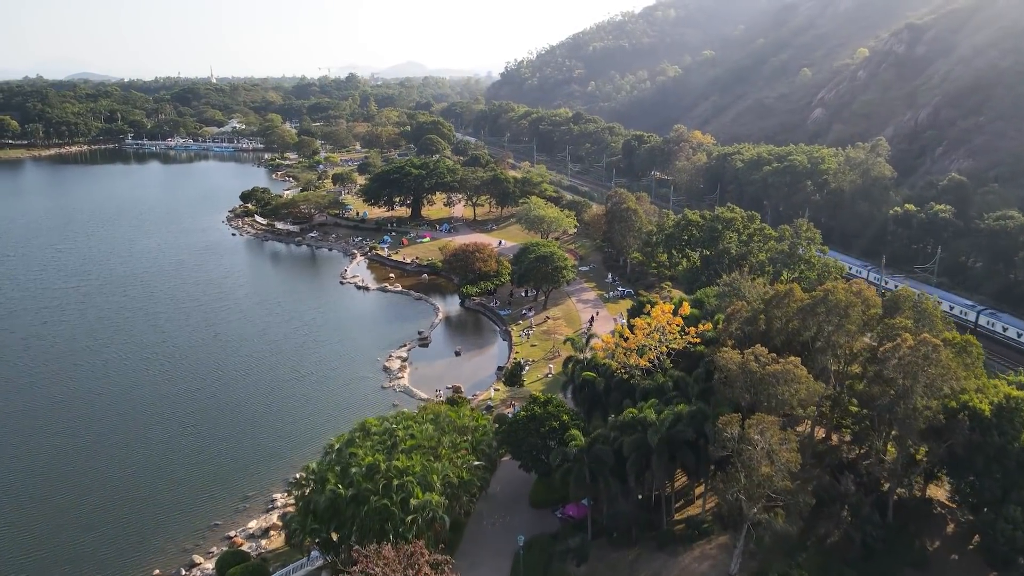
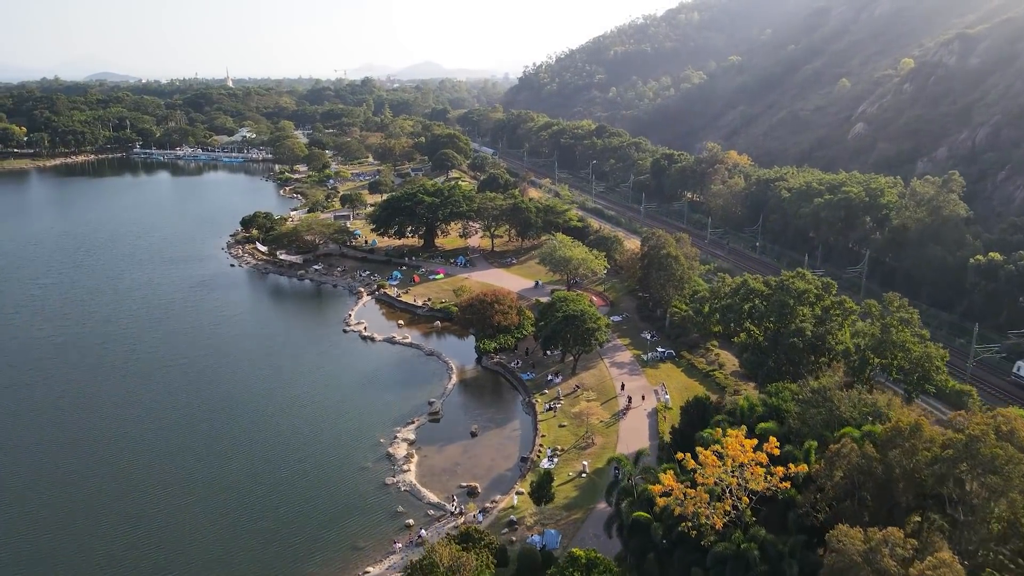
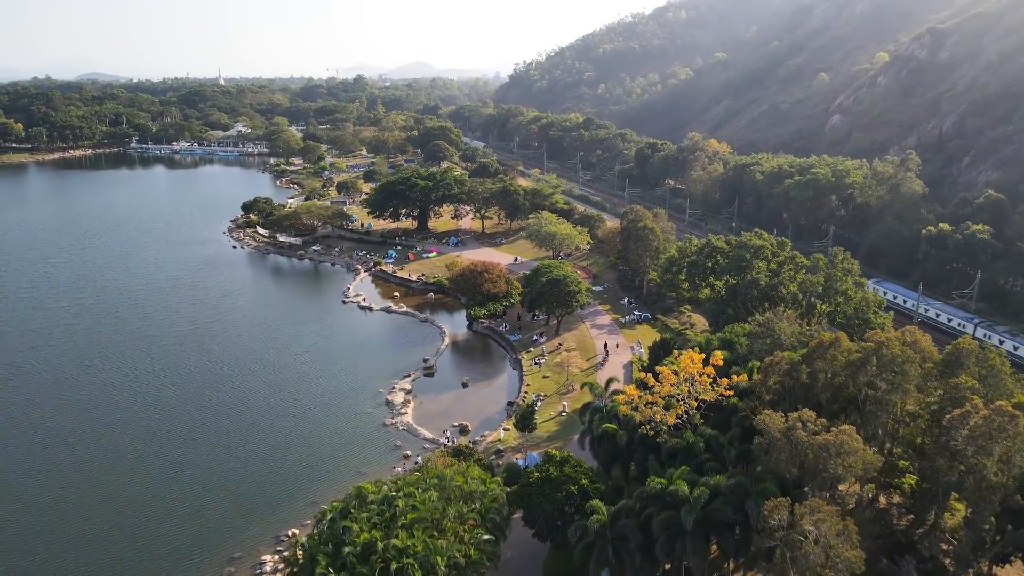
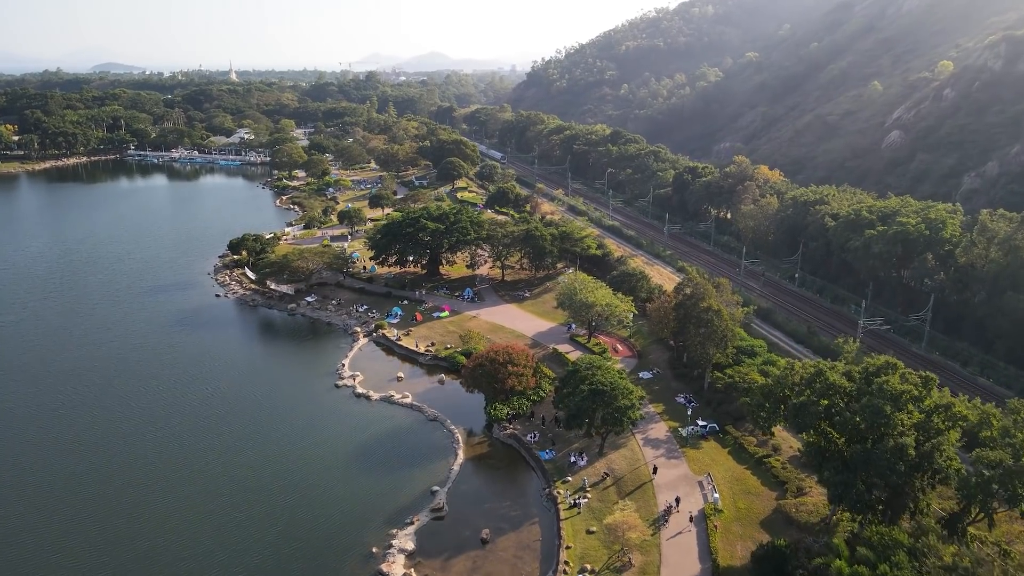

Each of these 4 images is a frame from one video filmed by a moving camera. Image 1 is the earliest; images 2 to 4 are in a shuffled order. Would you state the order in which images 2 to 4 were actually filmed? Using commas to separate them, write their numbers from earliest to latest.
3, 2, 4
